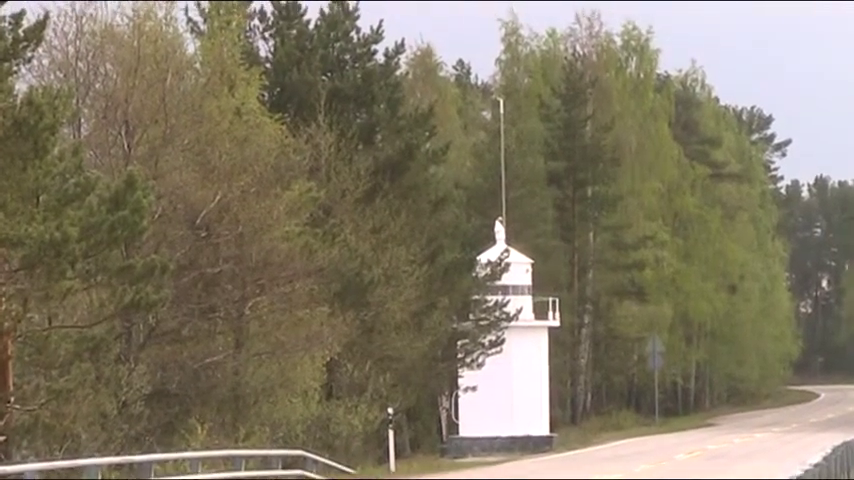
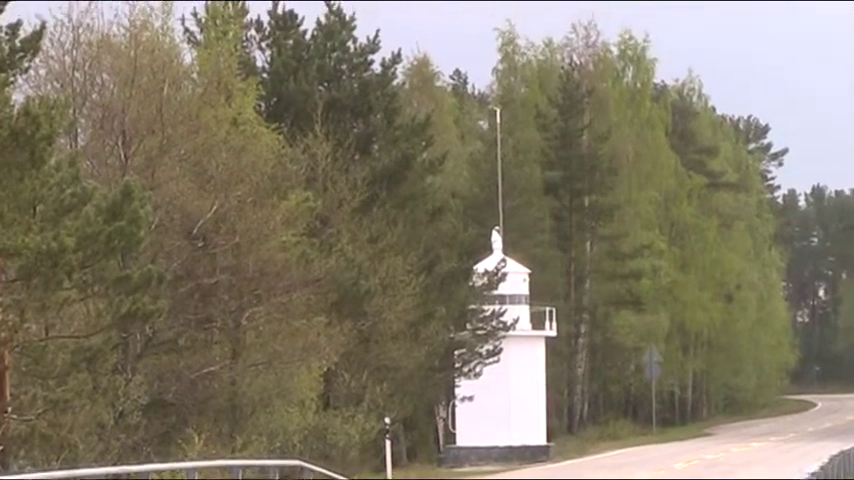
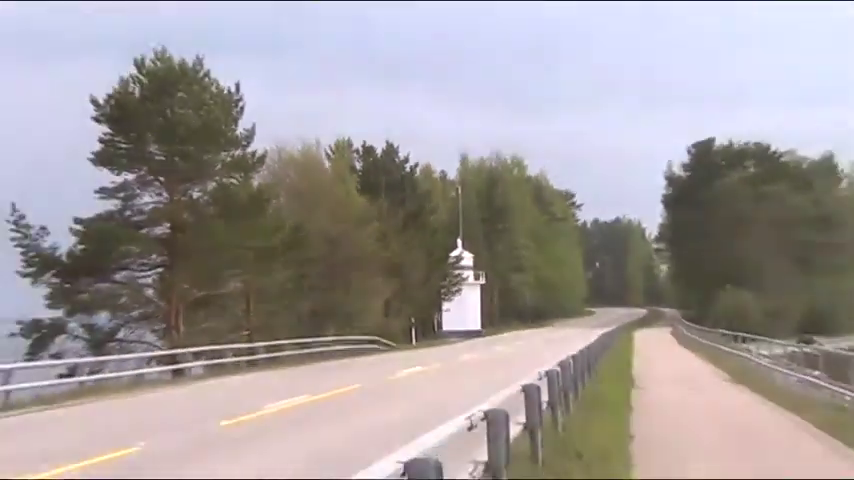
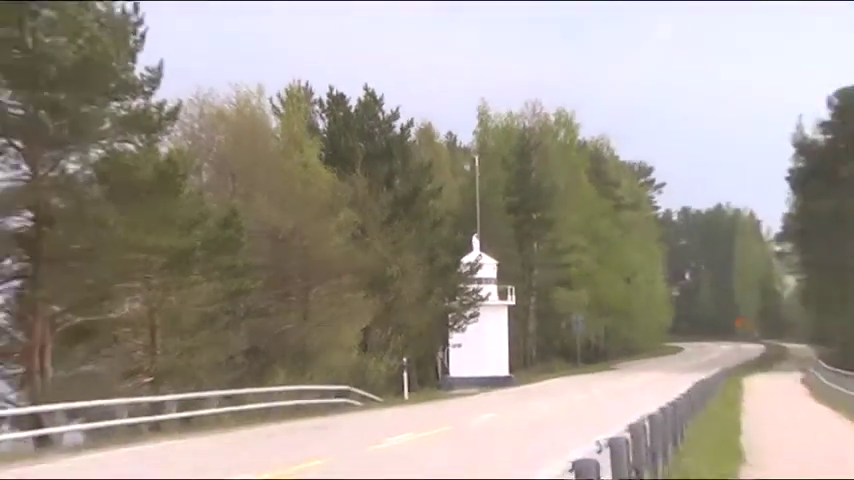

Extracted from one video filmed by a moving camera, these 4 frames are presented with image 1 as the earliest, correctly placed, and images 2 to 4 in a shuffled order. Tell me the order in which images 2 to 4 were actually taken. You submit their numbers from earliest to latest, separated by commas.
2, 4, 3
